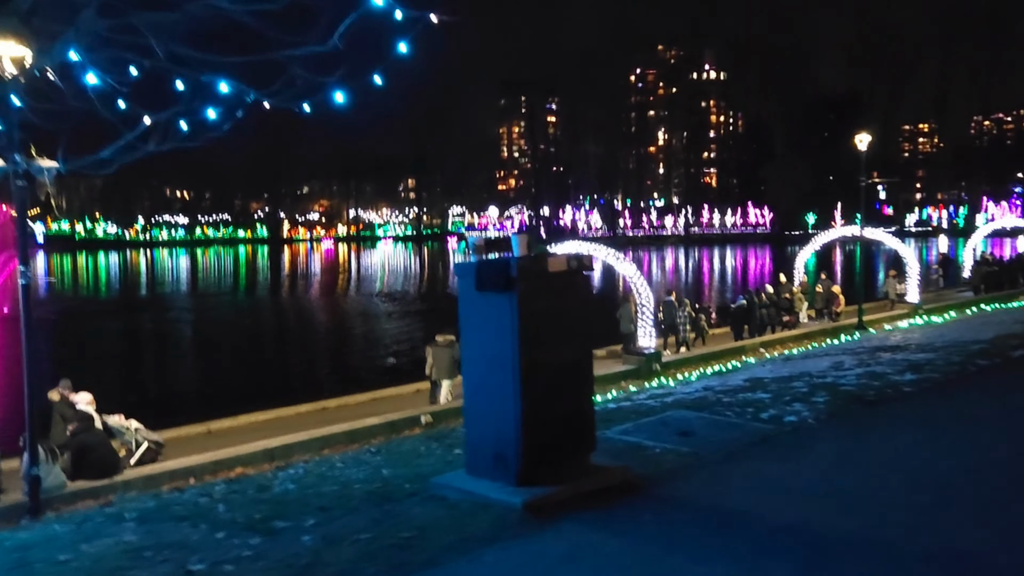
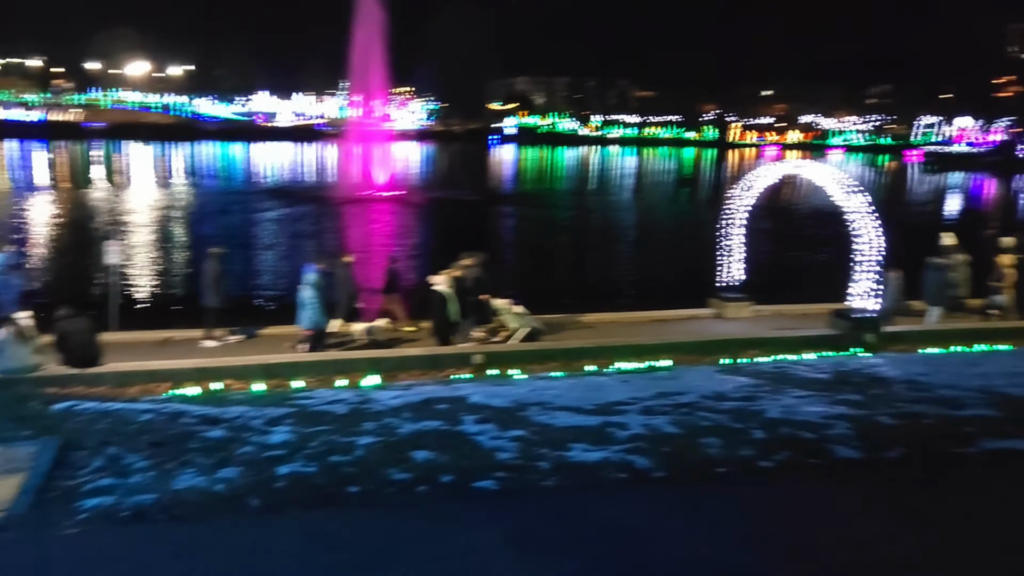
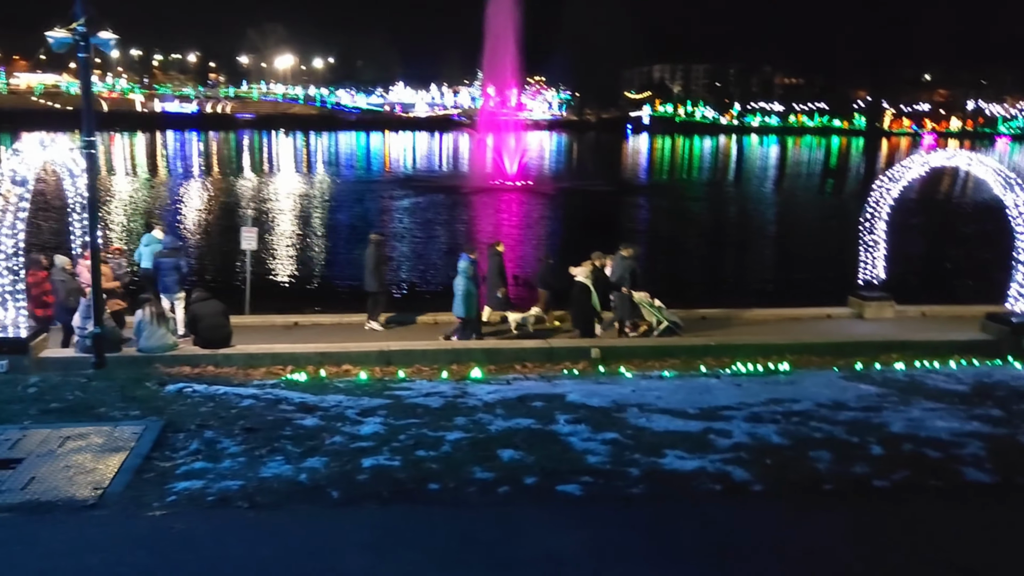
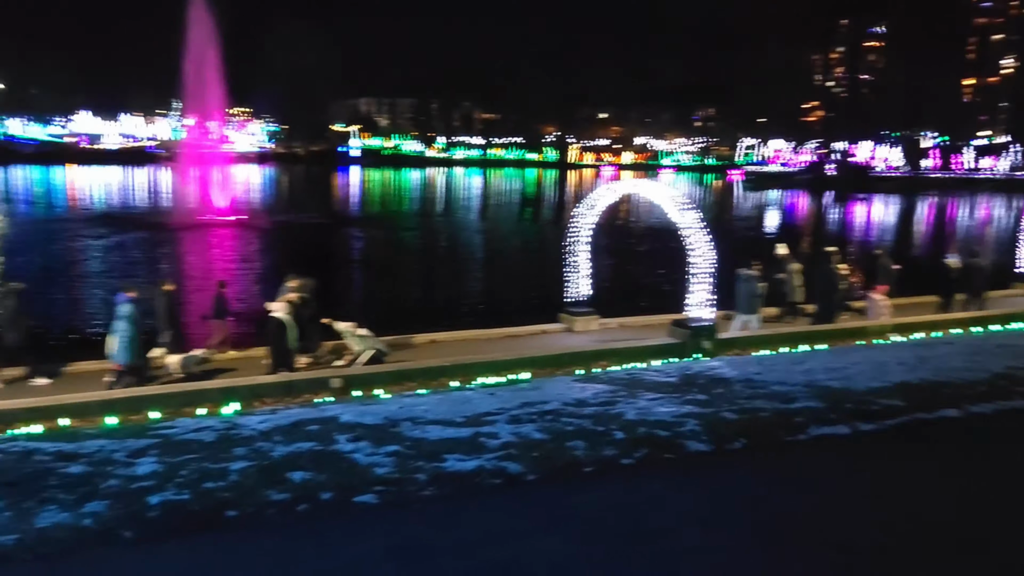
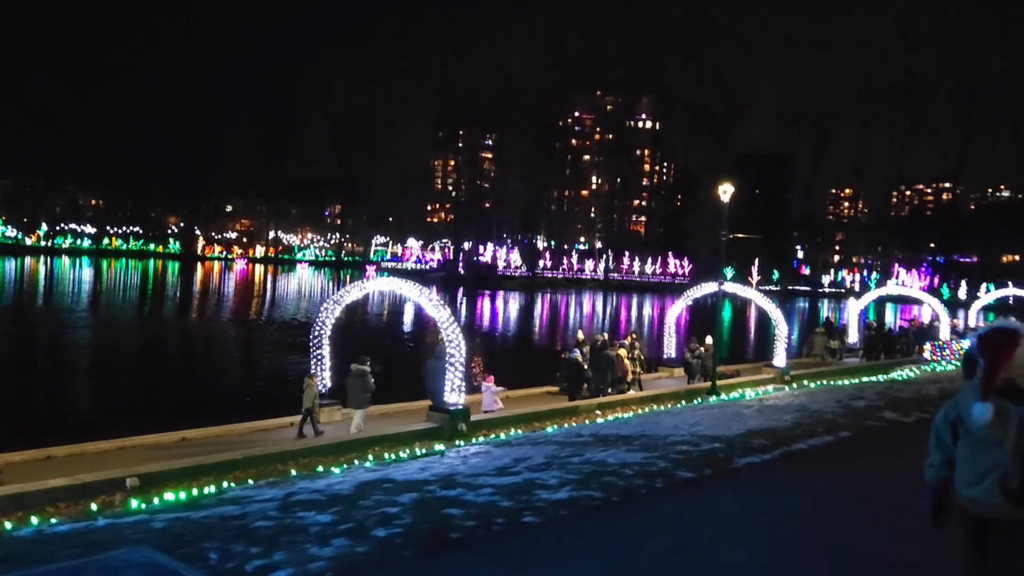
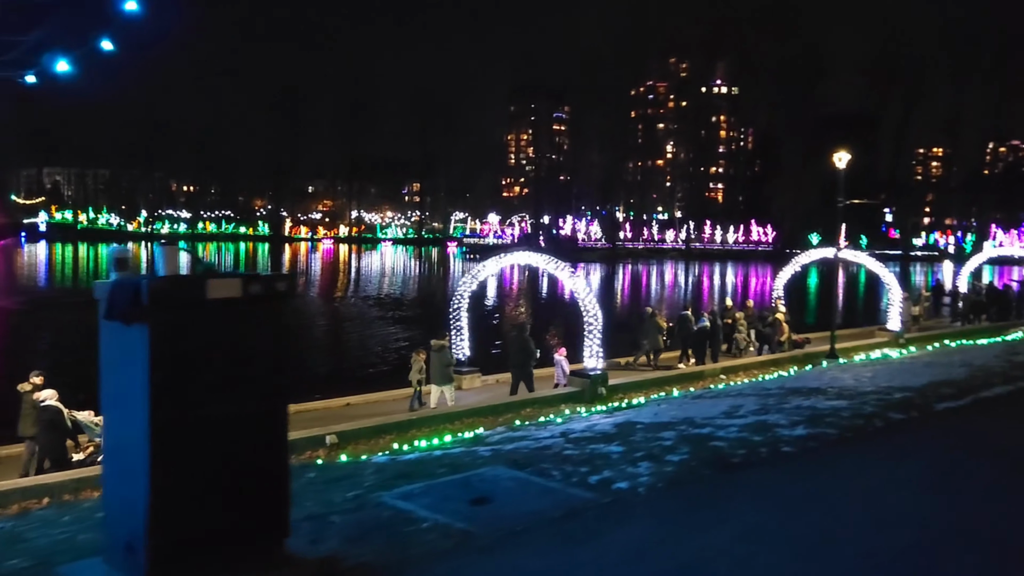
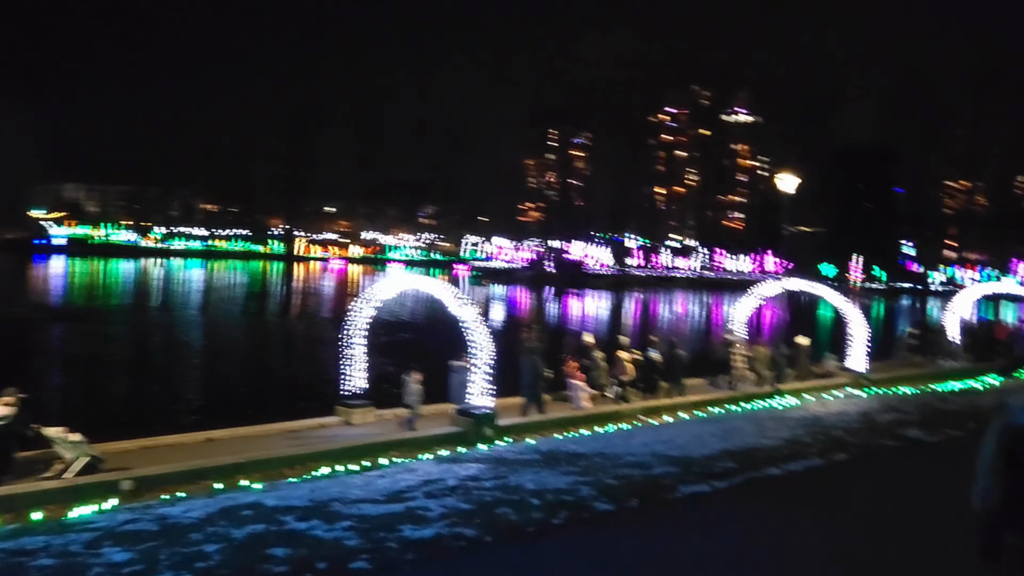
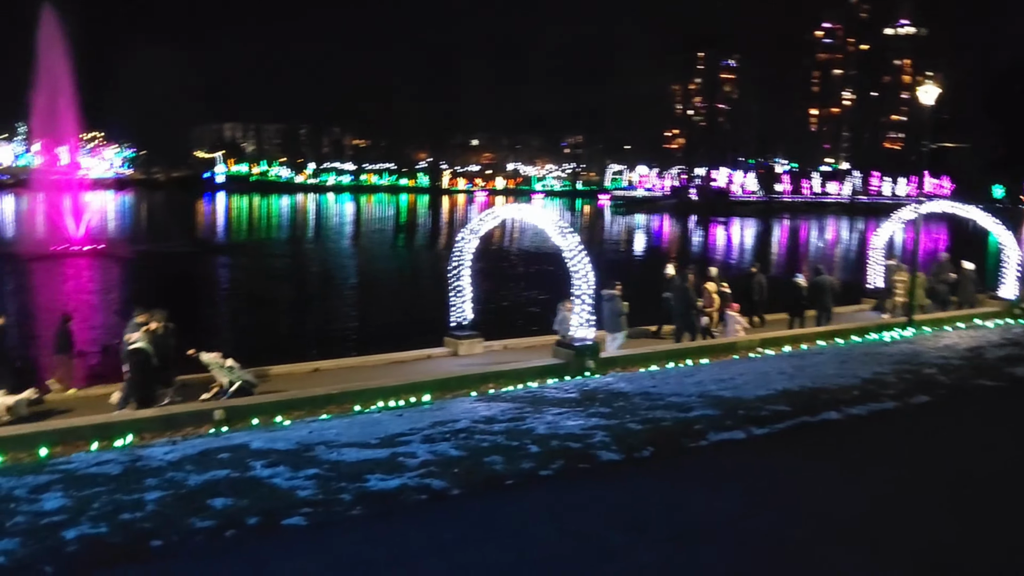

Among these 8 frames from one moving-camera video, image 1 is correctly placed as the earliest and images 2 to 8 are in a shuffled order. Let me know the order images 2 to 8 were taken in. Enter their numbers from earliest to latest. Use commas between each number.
6, 5, 7, 8, 4, 2, 3
